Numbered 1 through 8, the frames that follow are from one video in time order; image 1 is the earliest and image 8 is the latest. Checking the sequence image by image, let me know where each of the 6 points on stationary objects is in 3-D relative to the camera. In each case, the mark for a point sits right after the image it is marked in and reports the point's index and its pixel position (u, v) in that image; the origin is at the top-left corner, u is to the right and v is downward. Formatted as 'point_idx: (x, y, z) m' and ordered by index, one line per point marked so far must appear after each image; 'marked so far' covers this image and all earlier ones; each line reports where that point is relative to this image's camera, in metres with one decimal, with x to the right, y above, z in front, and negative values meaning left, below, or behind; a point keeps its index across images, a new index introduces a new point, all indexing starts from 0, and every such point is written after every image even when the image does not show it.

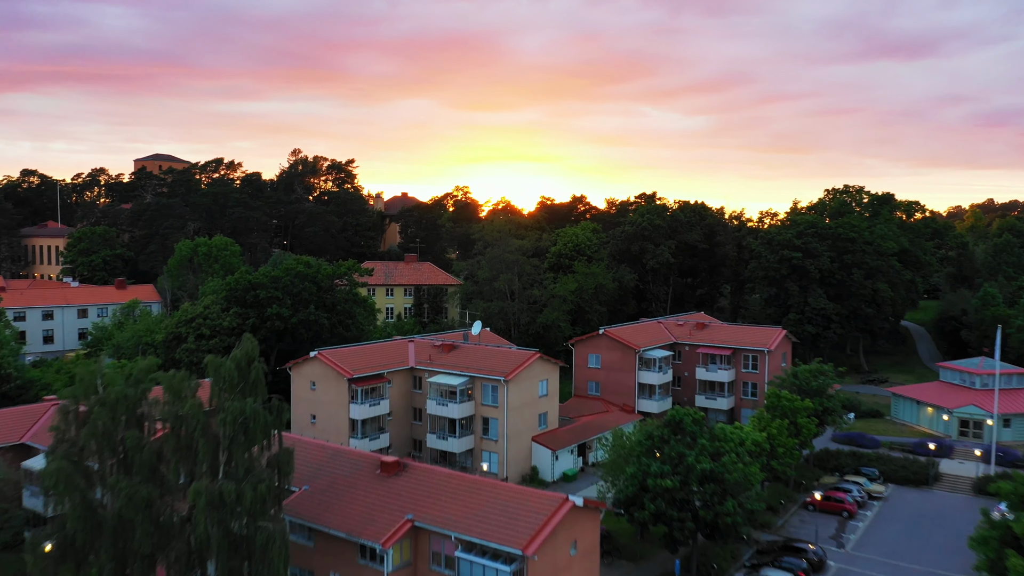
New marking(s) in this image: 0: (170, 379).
0: (-7.7, -2.0, +18.3) m
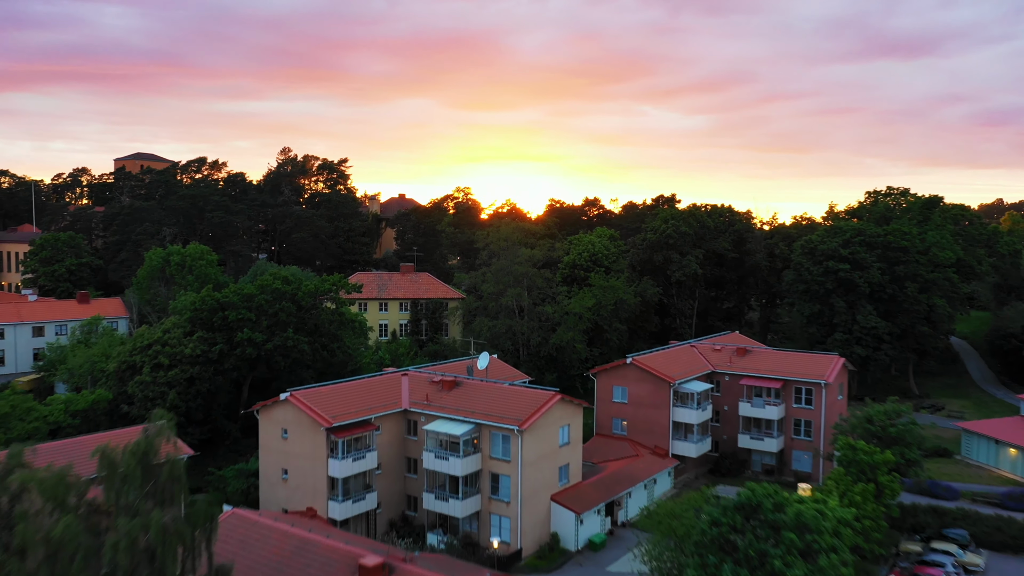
0: (-7.2, -2.9, +12.5) m
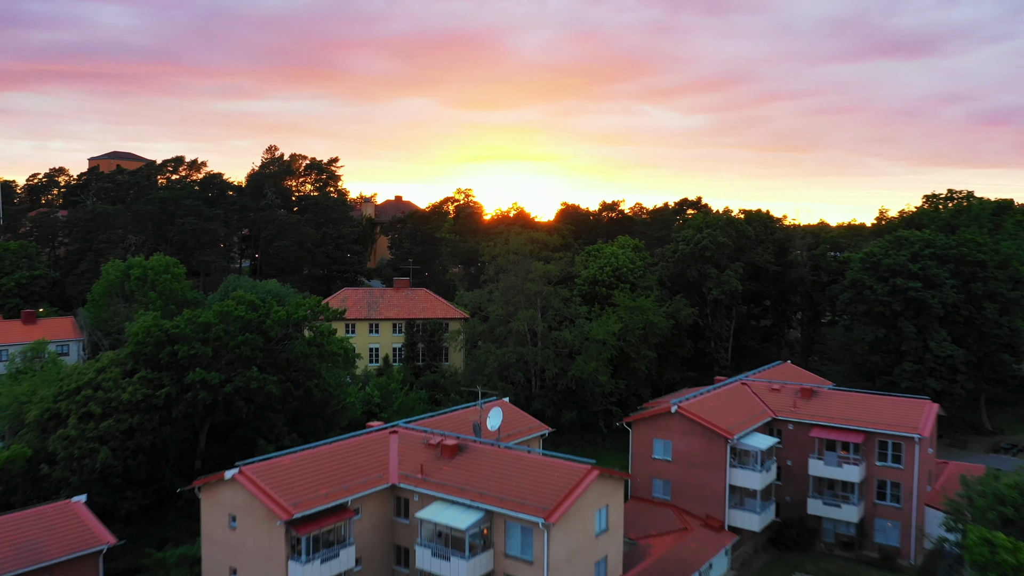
0: (-6.6, -3.9, +6.0) m
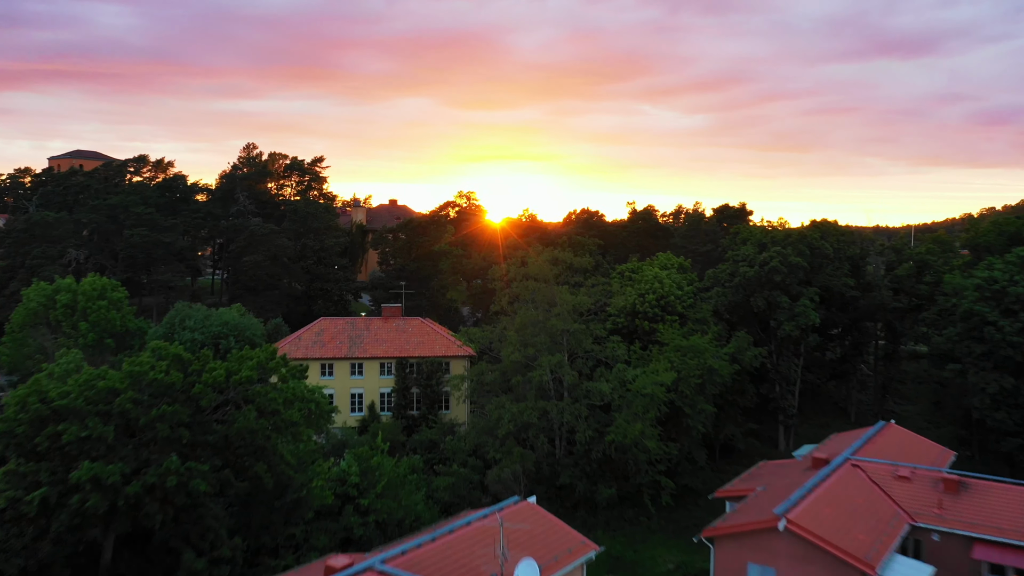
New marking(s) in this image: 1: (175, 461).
0: (-5.9, -5.2, -2.4) m
1: (-8.1, -4.2, +19.7) m
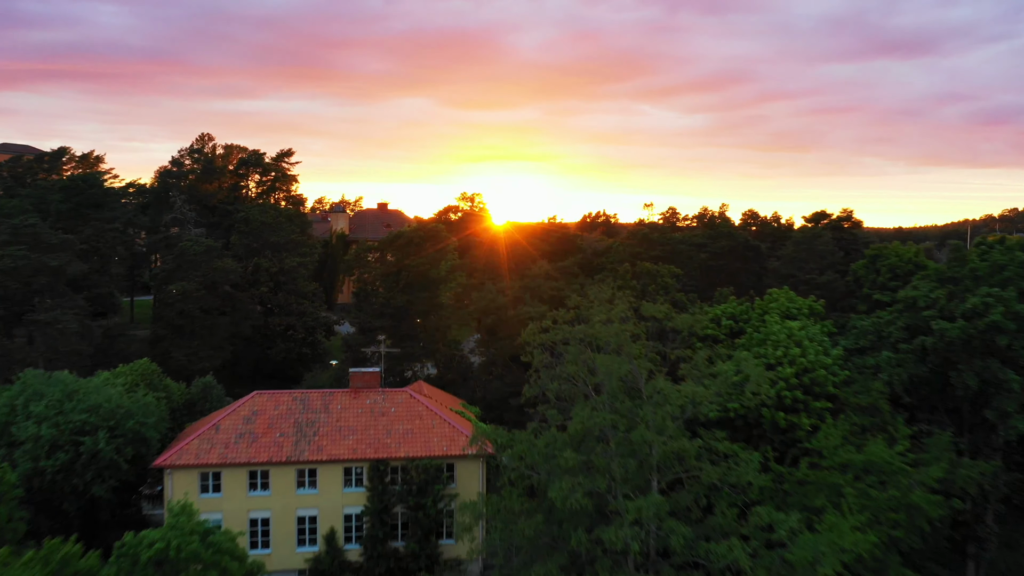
0: (-4.8, -6.8, -15.2) m
1: (-7.0, -5.8, +6.9) m
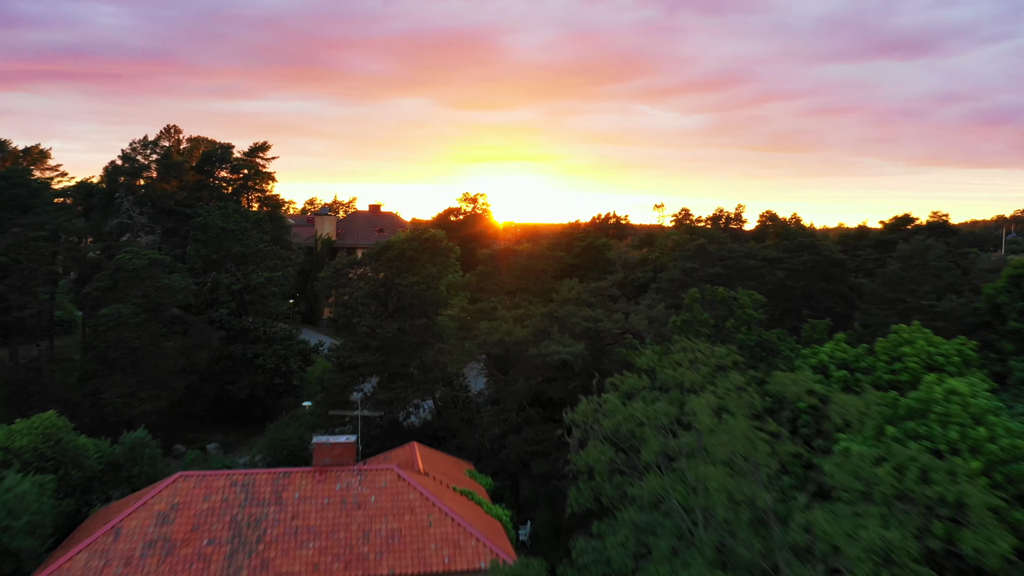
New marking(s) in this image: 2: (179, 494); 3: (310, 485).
0: (-4.2, -7.6, -22.0) m
1: (-6.4, -6.6, +0.1) m
2: (-6.6, -4.0, +16.3) m
3: (-4.2, -4.0, +16.8) m
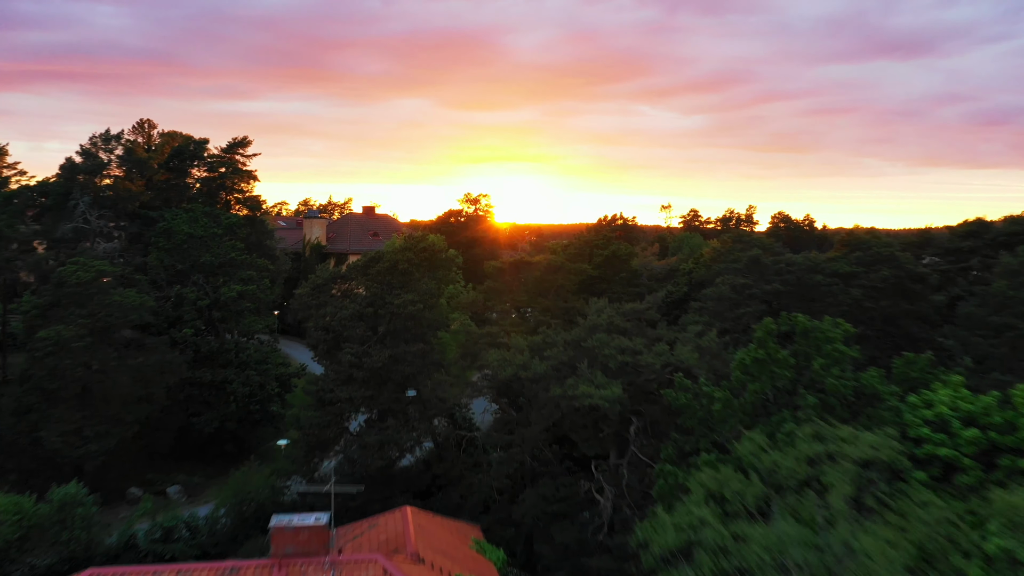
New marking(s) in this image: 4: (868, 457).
0: (-3.8, -8.0, -26.3) m
1: (-6.0, -7.1, -4.1) m
2: (-6.2, -4.5, +12.0) m
3: (-3.8, -4.5, +12.5) m
4: (+3.6, -1.5, +9.0) m
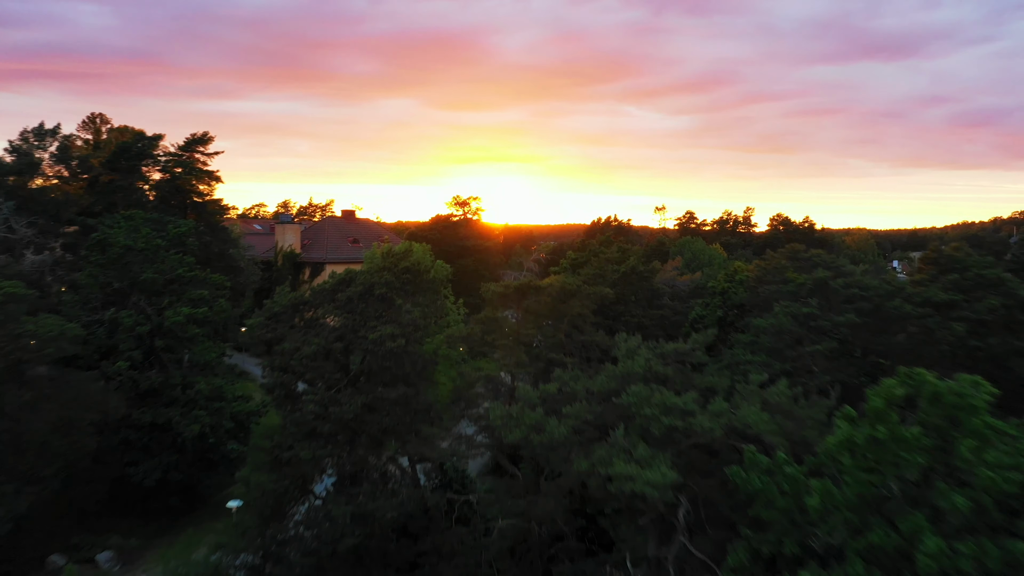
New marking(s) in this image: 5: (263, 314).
0: (-3.0, -8.7, -30.6) m
1: (-5.5, -7.7, -8.4) m
2: (-6.0, -5.1, +7.7) m
3: (-3.6, -5.1, +8.2) m
4: (+3.9, -2.2, +4.8) m
5: (-6.0, -0.6, +19.8) m
